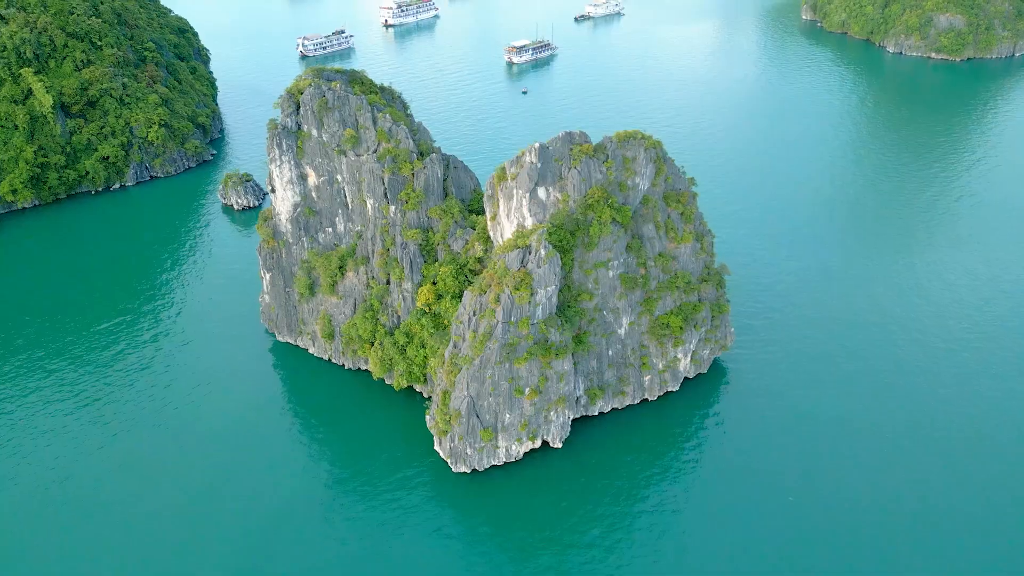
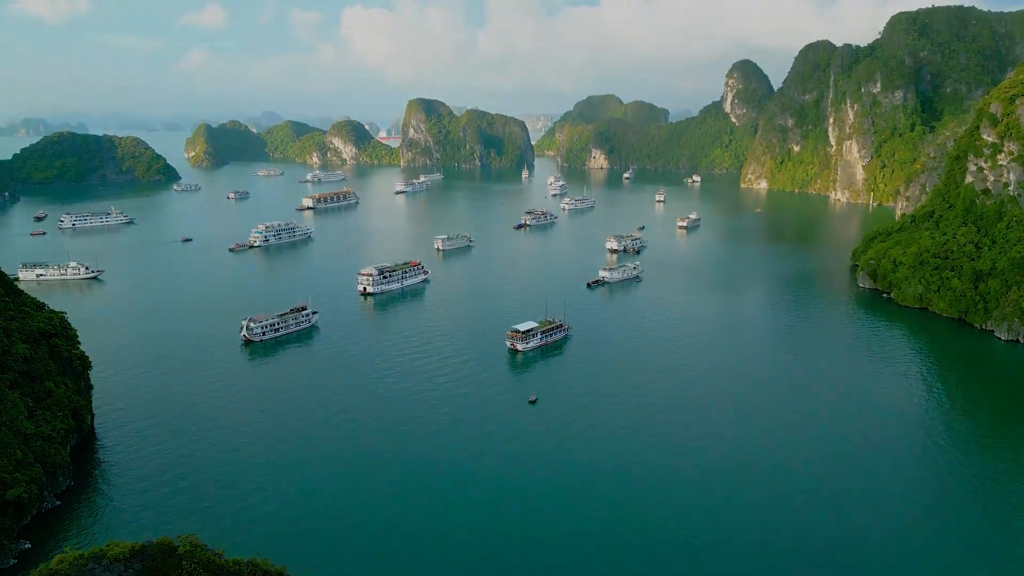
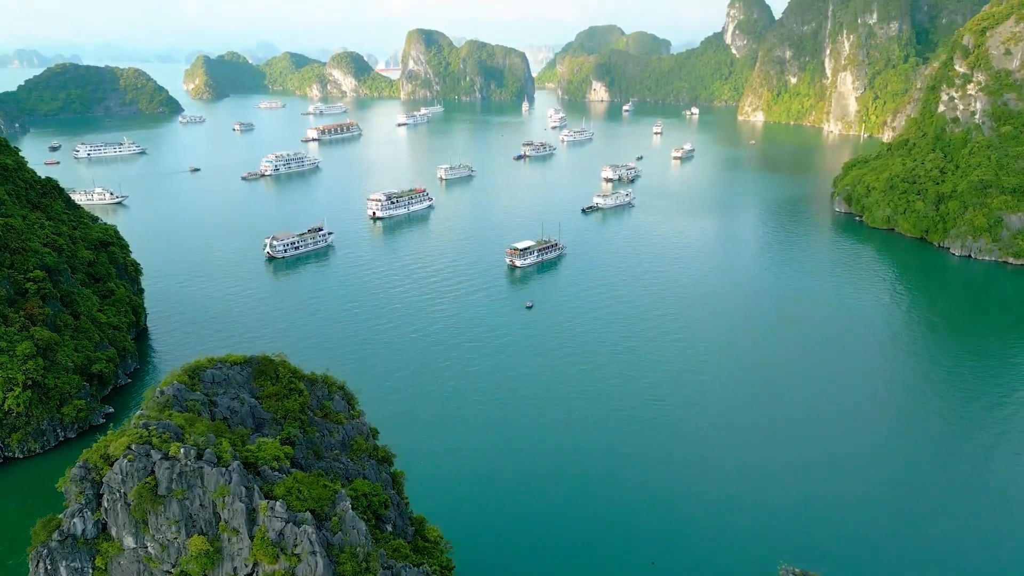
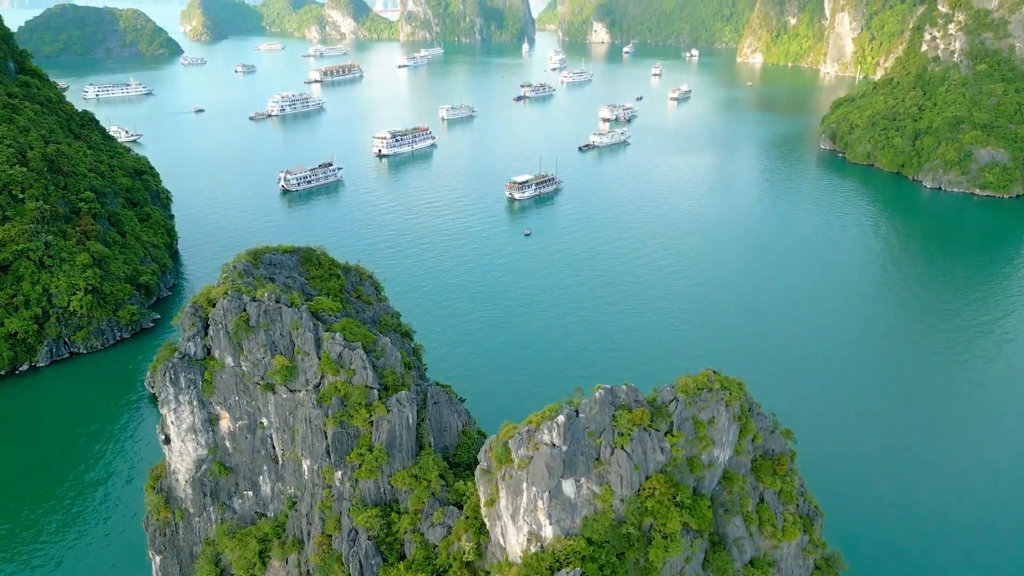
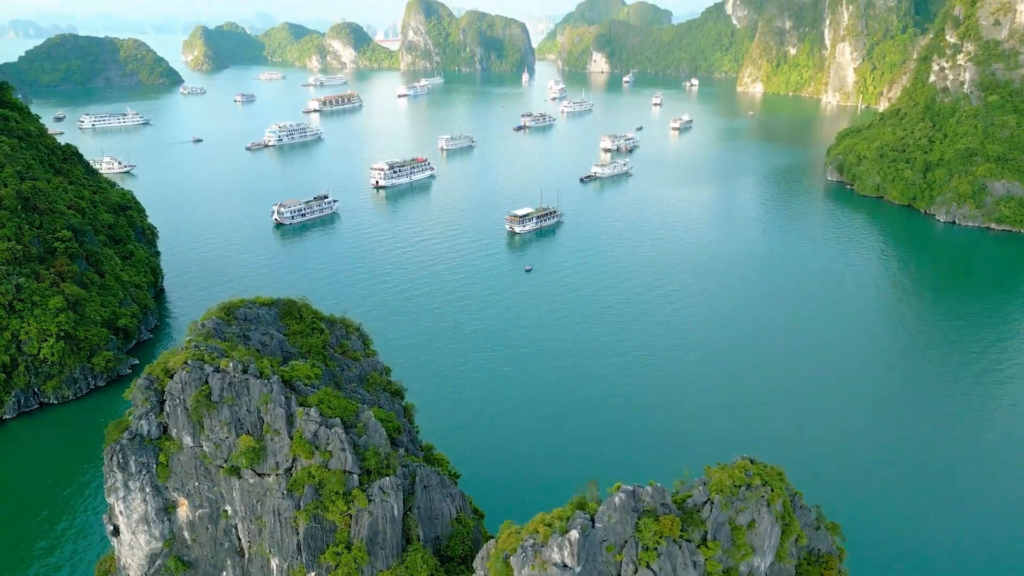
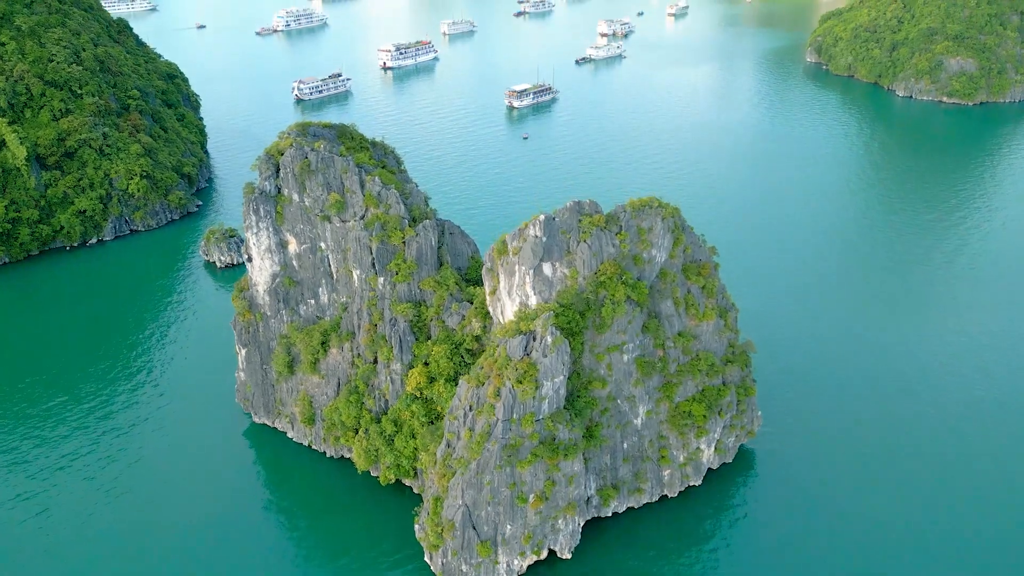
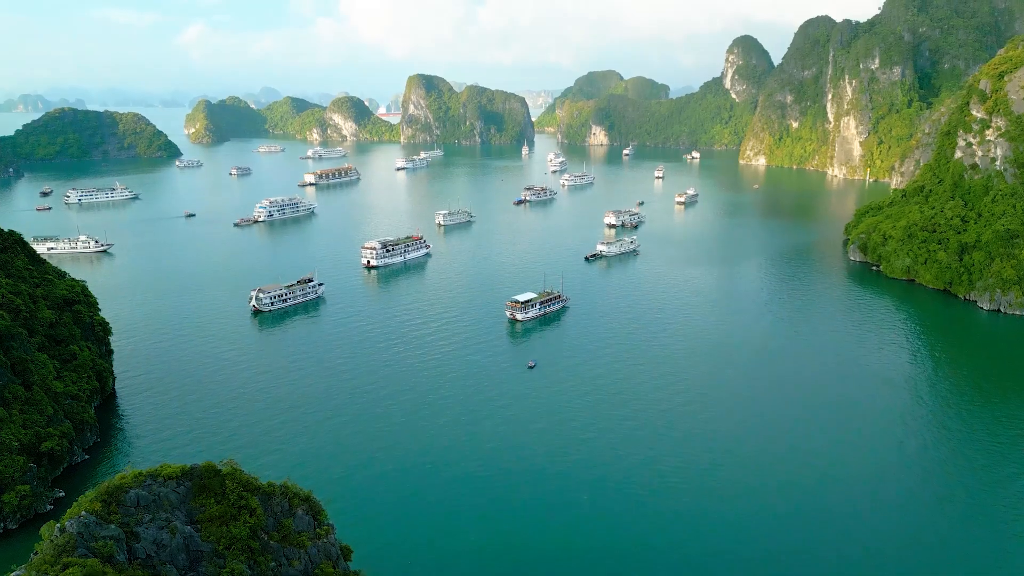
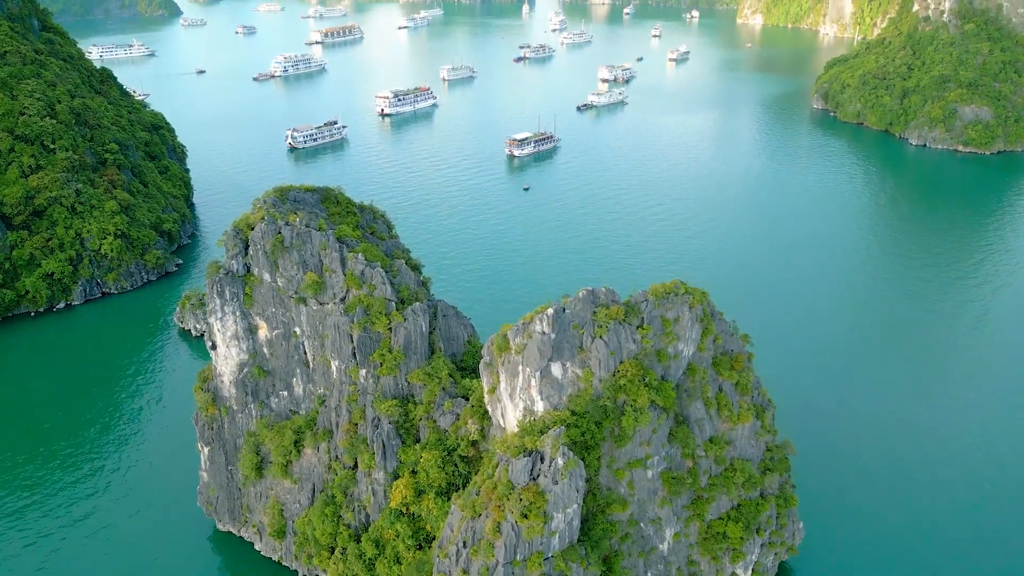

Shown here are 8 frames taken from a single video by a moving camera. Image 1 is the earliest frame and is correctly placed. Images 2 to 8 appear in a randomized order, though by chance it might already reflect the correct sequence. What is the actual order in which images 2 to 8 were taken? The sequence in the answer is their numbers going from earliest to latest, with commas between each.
6, 8, 4, 5, 3, 7, 2
